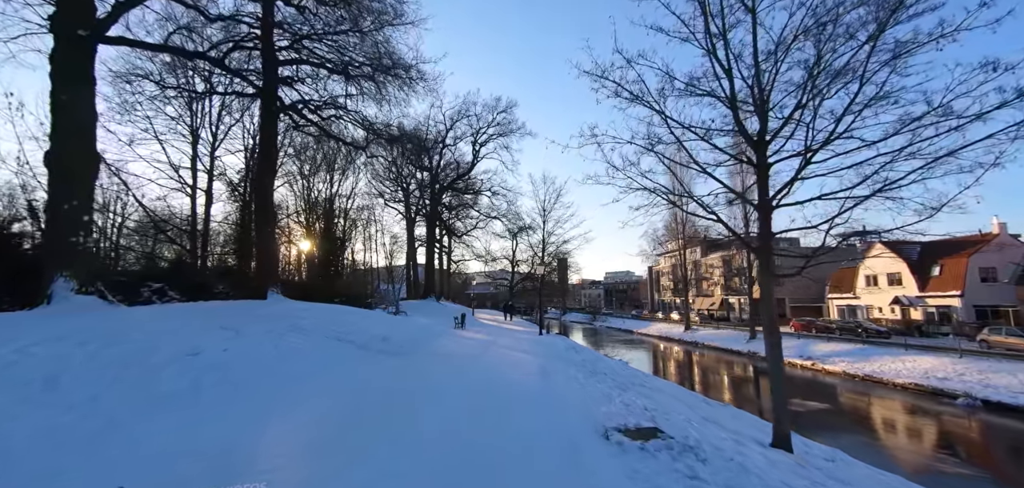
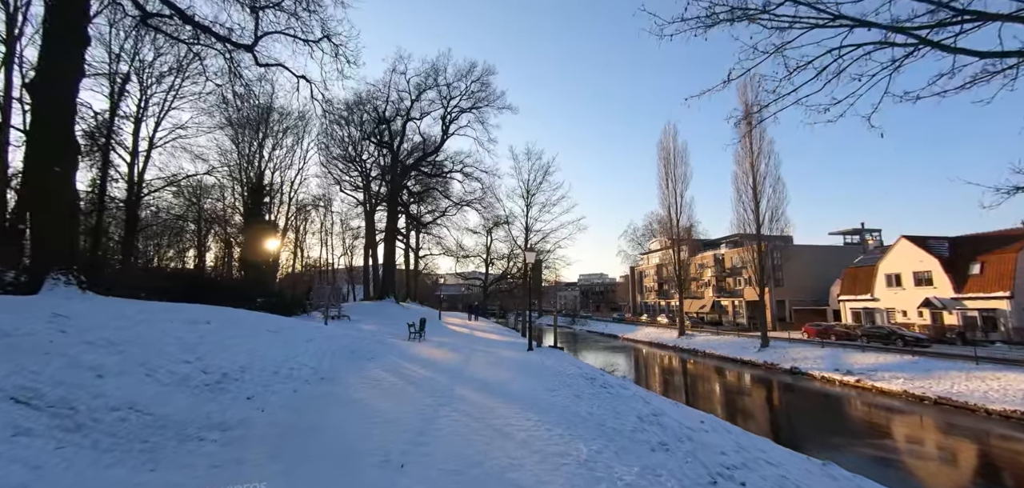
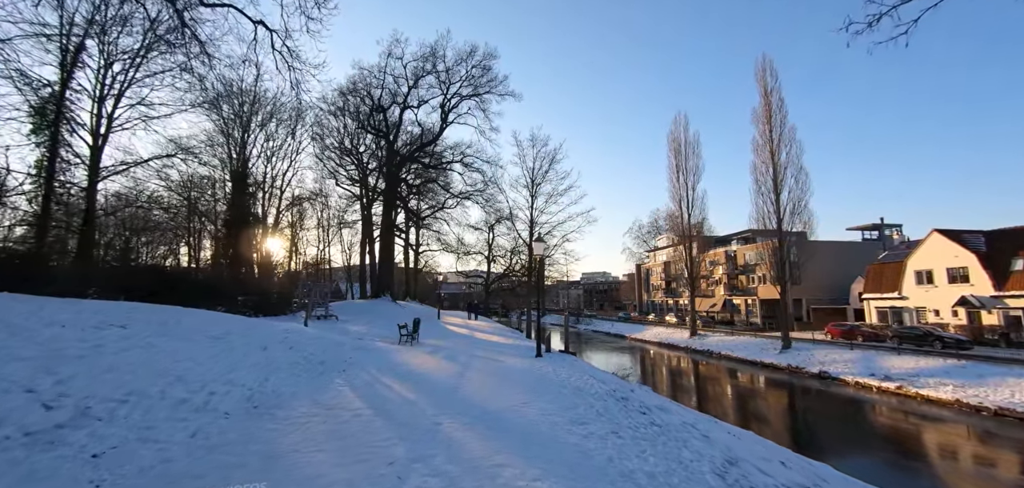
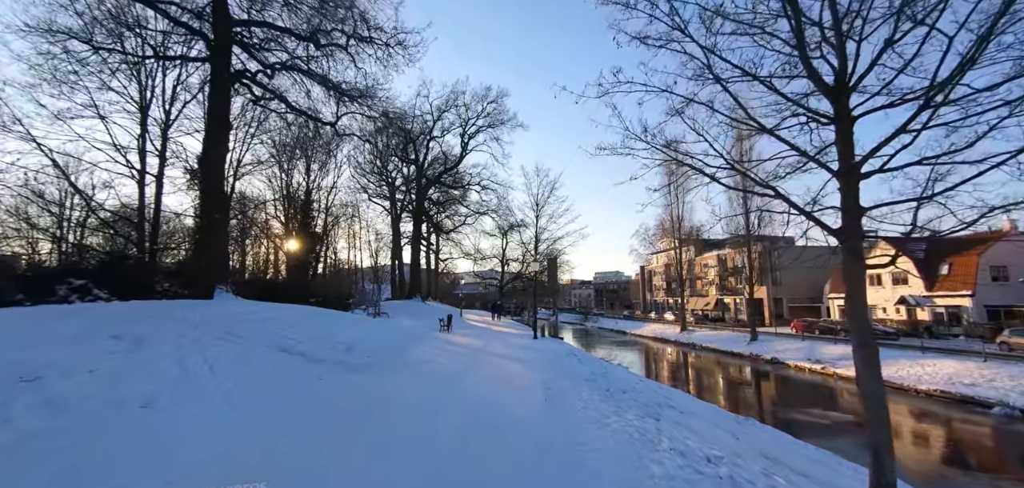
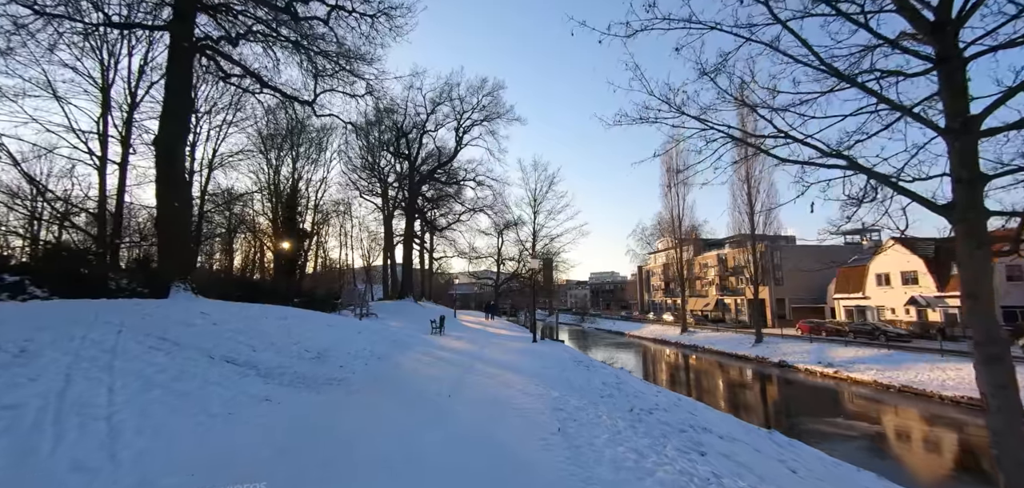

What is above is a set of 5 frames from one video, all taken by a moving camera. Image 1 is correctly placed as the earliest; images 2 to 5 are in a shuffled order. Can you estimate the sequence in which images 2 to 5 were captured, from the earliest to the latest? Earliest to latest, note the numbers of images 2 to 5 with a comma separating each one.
4, 5, 2, 3
